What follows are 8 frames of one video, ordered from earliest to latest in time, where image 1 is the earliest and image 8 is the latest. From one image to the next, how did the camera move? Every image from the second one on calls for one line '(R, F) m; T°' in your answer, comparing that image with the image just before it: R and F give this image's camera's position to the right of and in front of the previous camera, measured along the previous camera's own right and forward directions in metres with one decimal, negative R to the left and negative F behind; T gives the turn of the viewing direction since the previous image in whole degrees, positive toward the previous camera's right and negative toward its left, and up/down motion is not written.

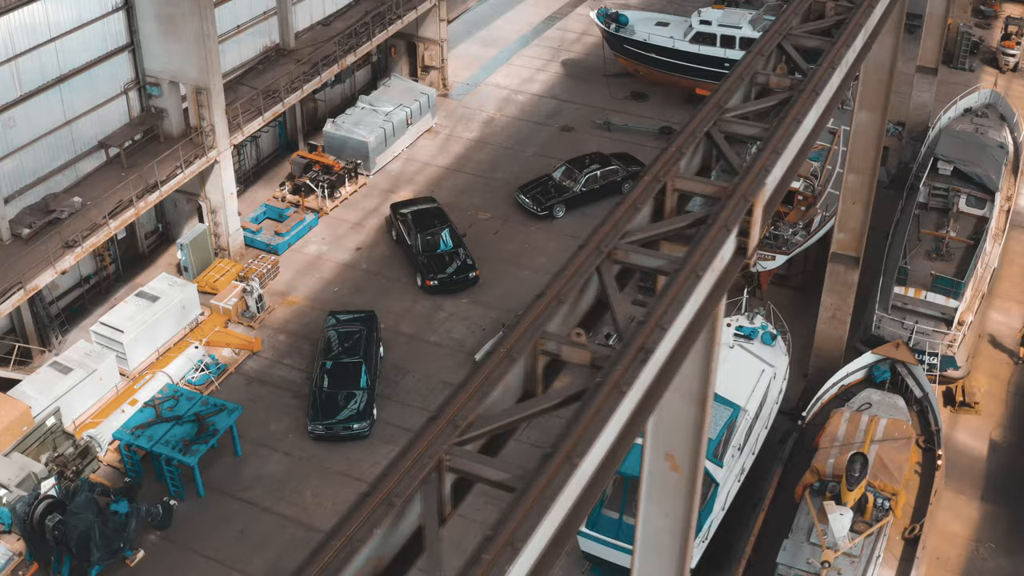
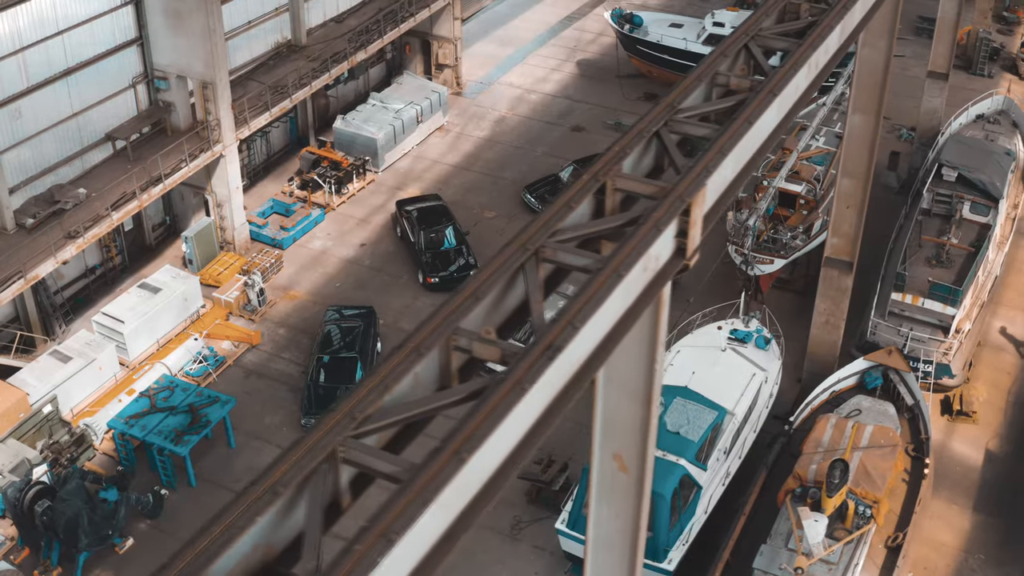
(+0.8, 0.0) m; -2°
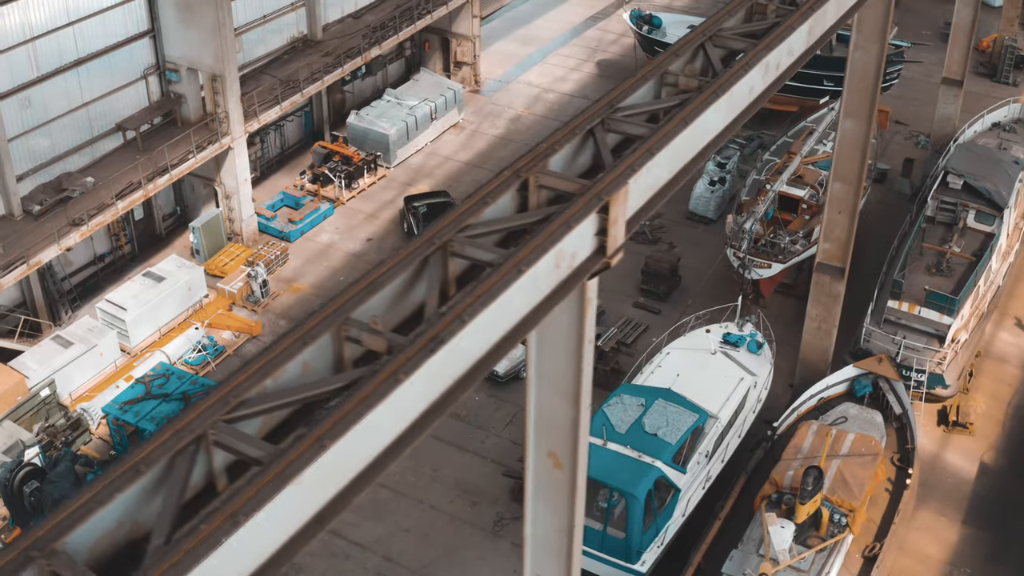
(+1.0, 0.0) m; -2°
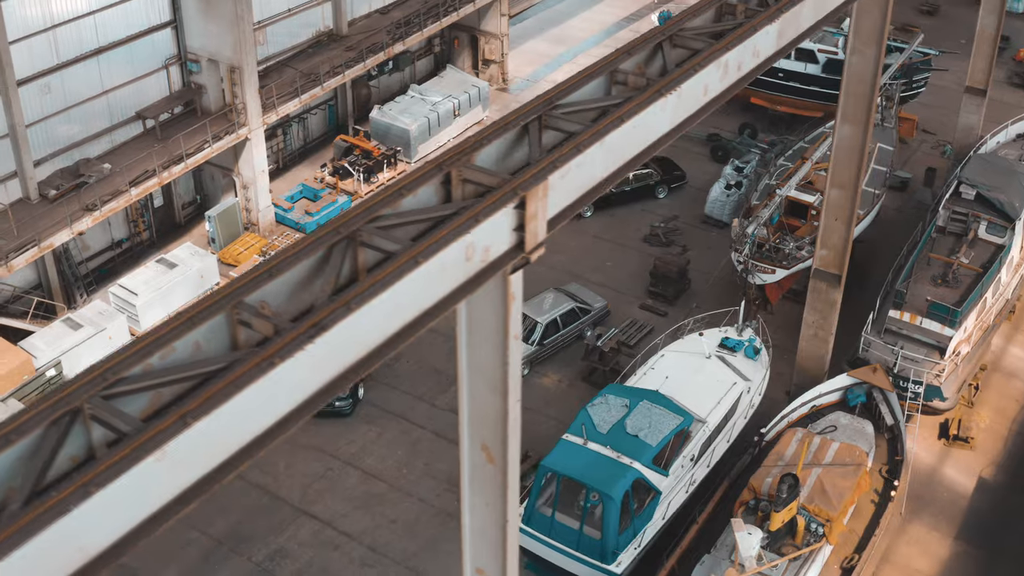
(+1.1, 0.0) m; -3°
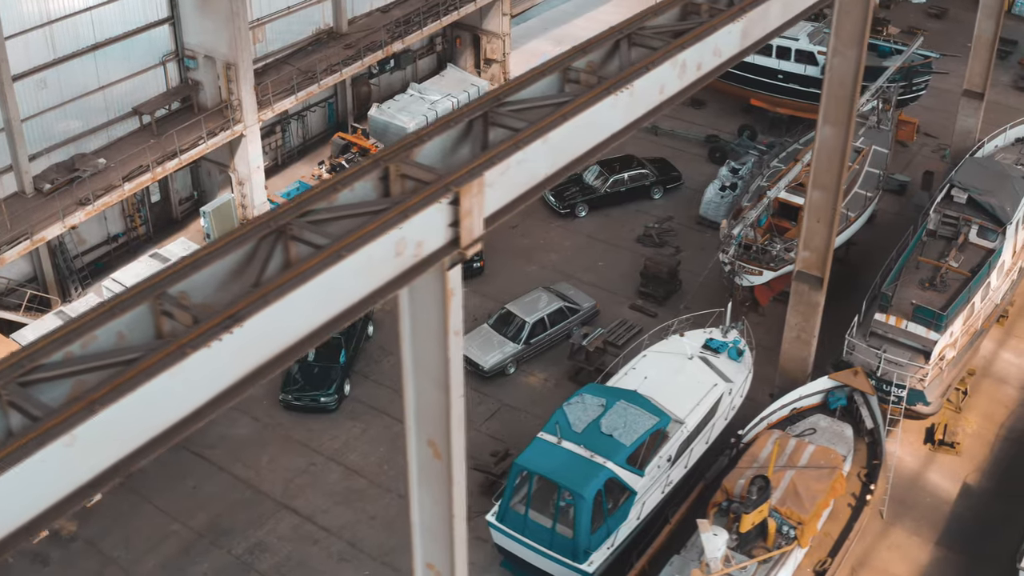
(+0.7, 0.0) m; -1°
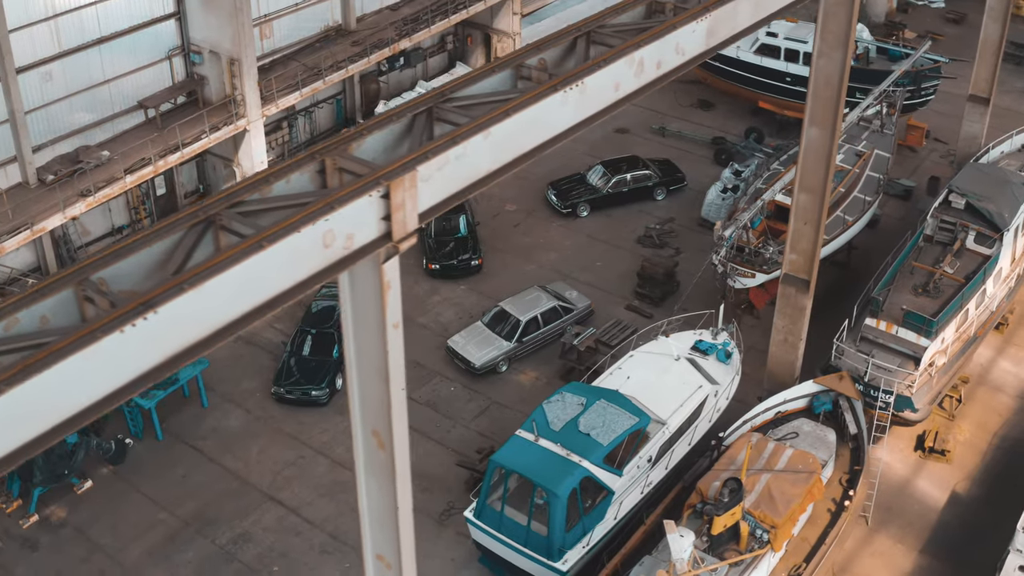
(+0.8, 0.0) m; -2°
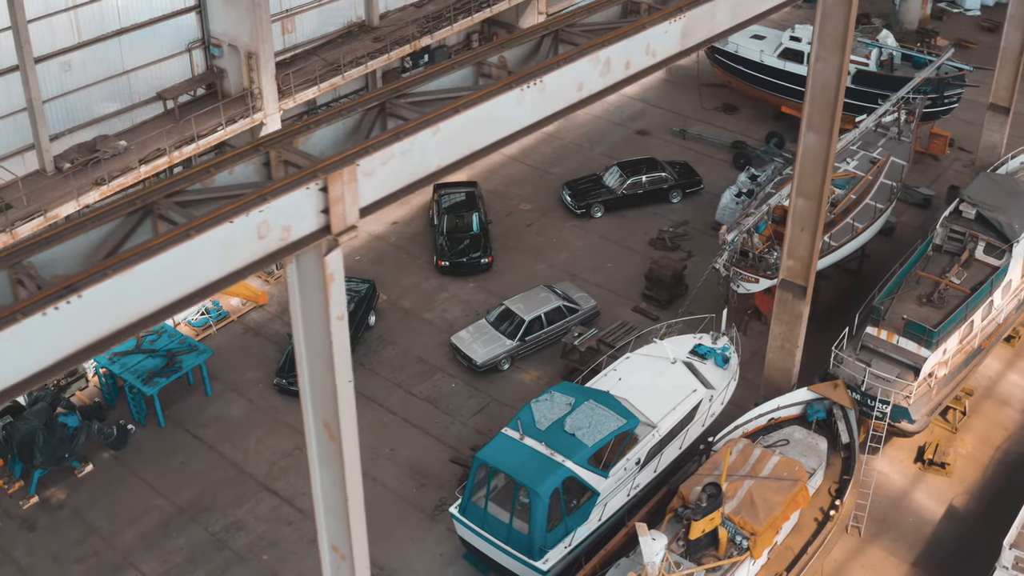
(+0.9, 0.0) m; -2°
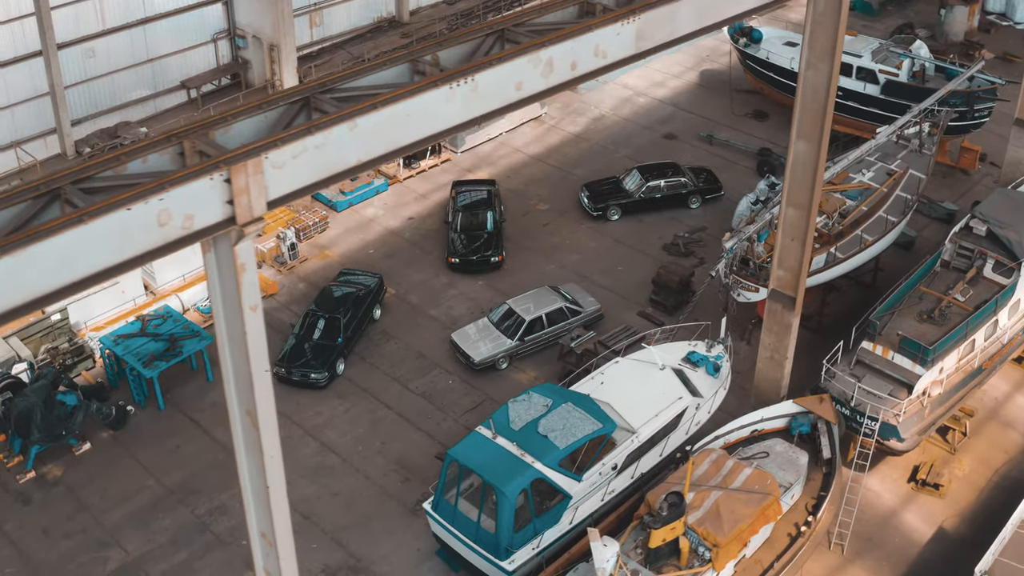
(+1.3, 0.0) m; -3°
